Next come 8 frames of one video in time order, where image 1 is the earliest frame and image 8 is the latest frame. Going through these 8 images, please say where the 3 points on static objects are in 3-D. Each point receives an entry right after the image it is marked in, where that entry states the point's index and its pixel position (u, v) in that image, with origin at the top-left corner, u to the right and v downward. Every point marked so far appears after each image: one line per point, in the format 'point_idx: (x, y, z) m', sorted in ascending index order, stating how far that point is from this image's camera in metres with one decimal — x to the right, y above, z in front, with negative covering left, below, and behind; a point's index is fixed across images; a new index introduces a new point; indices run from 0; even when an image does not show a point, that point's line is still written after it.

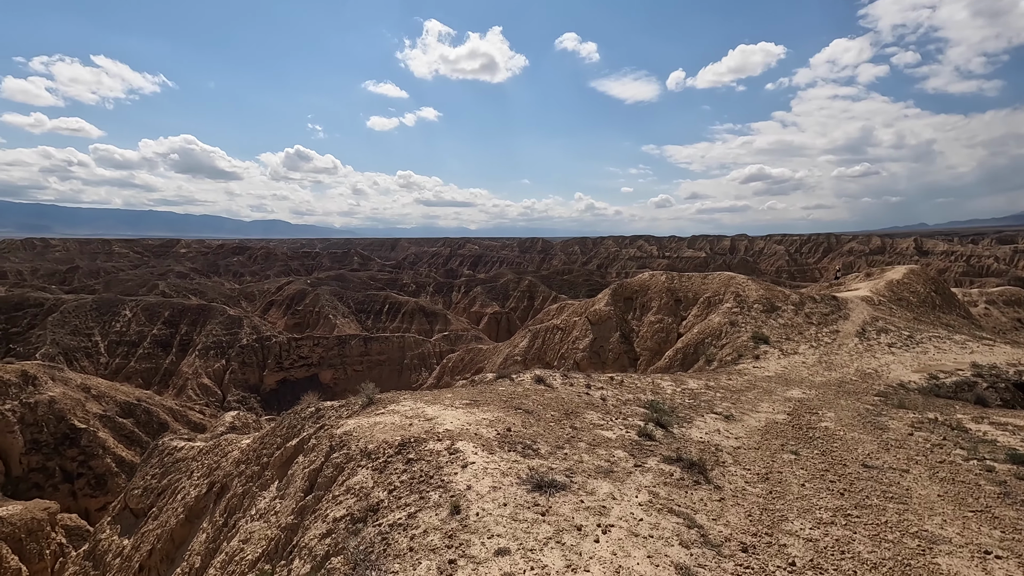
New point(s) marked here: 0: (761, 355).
0: (+9.4, -2.5, +19.0) m
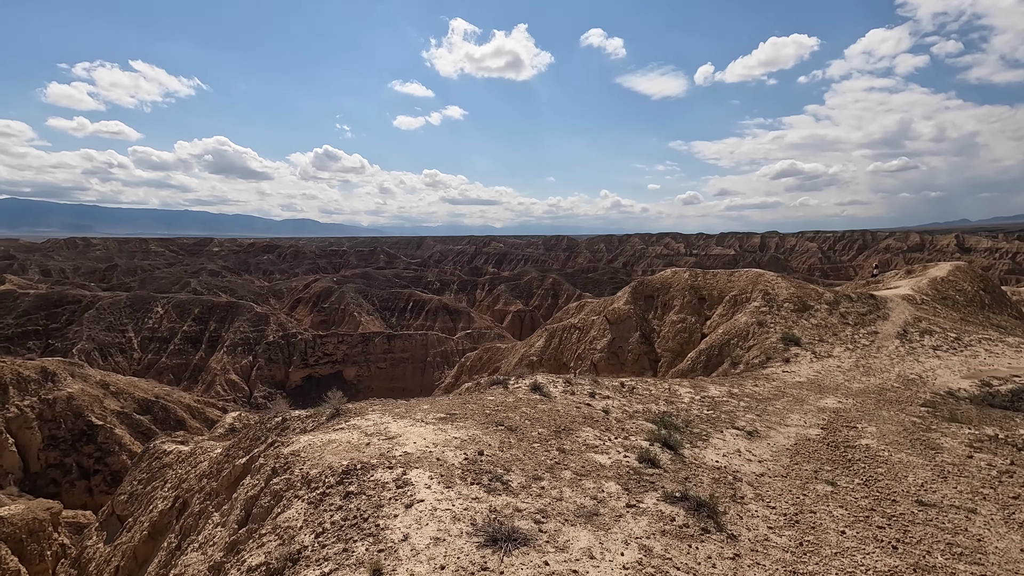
0: (+9.8, -2.4, +17.7) m
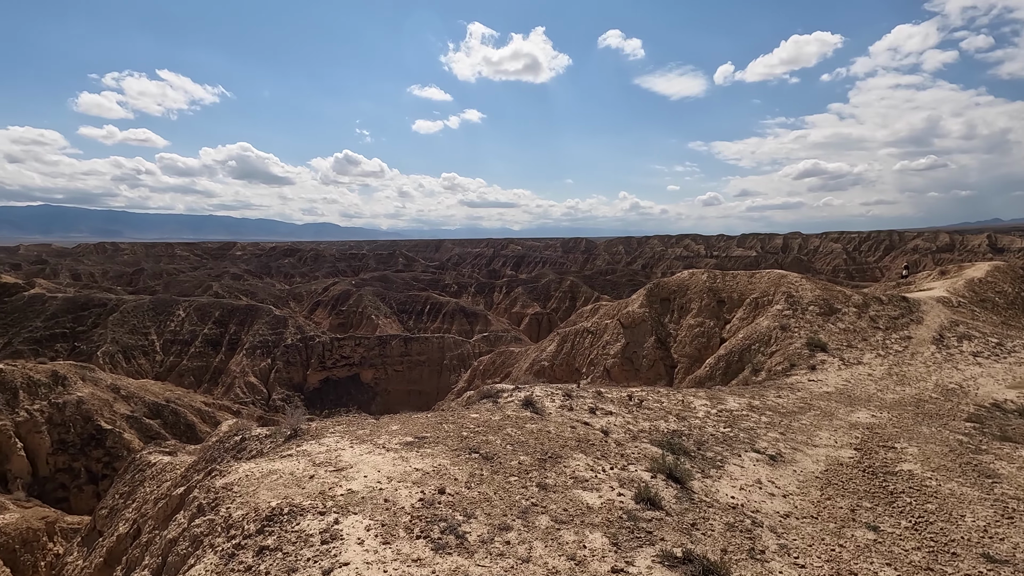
0: (+10.0, -2.5, +16.5) m
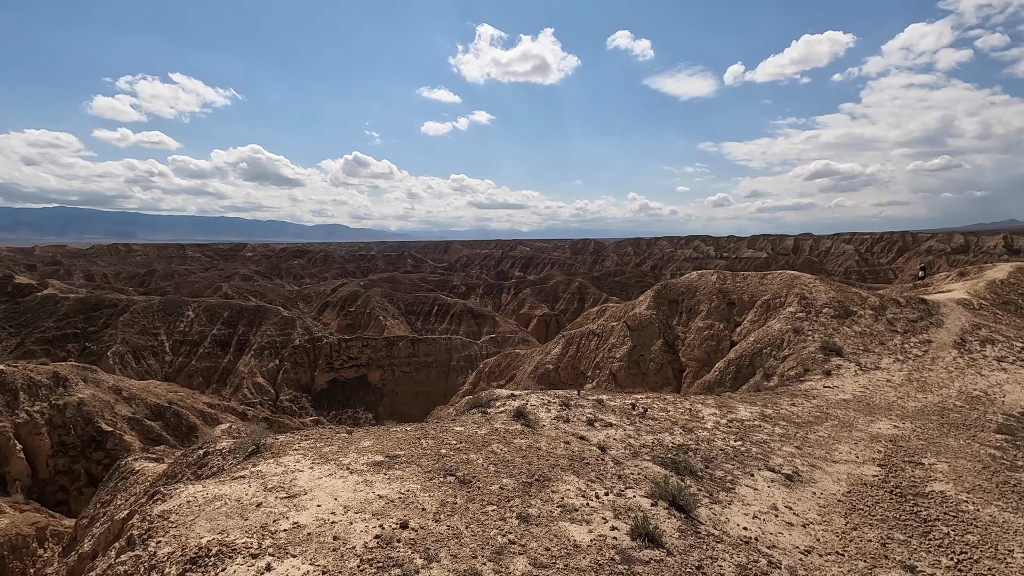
0: (+10.1, -2.6, +15.8) m
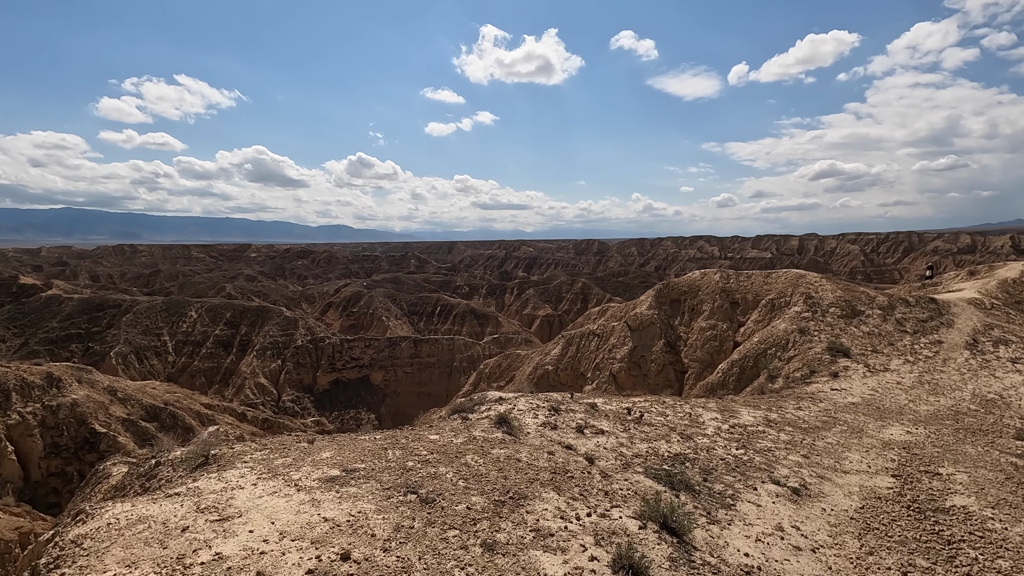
0: (+9.9, -2.5, +15.3) m
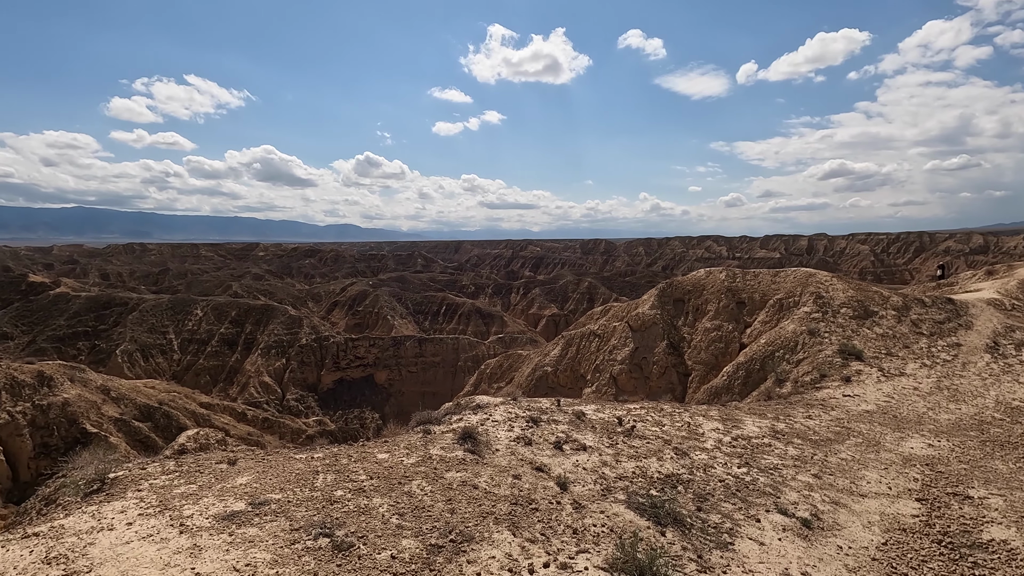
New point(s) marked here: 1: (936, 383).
0: (+9.7, -2.5, +14.4) m
1: (+11.6, -2.6, +13.8) m
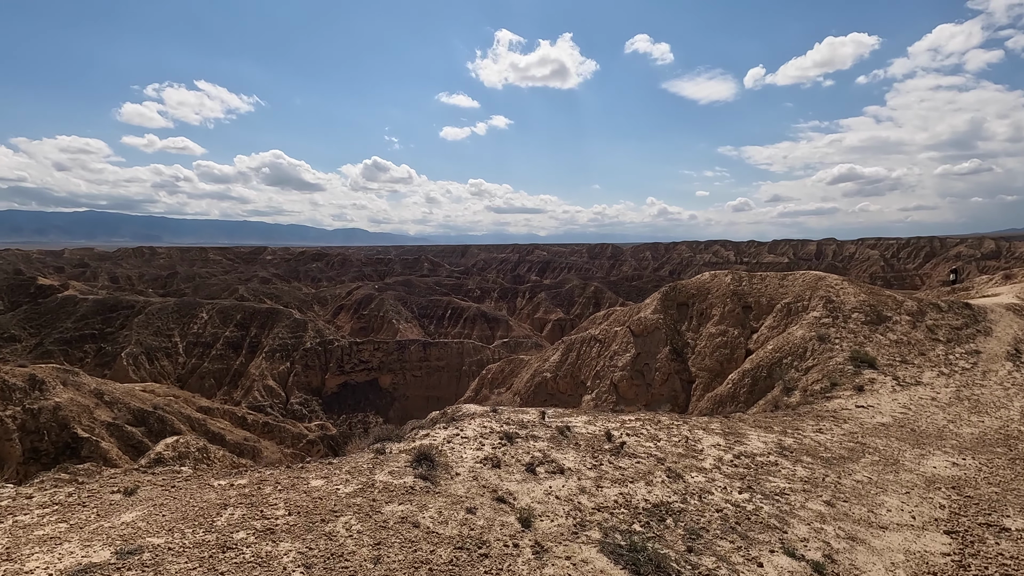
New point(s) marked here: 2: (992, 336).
0: (+9.5, -2.6, +13.6) m
1: (+11.4, -2.7, +13.0) m
2: (+15.7, -1.6, +16.5) m
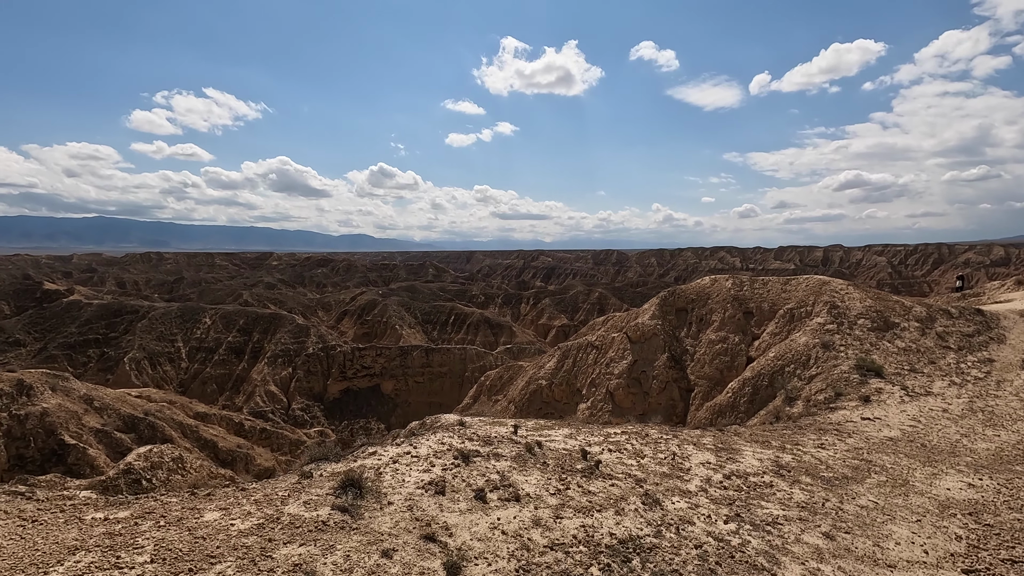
0: (+9.2, -2.7, +12.9) m
1: (+11.1, -2.8, +12.2) m
2: (+15.4, -1.7, +15.7) m
